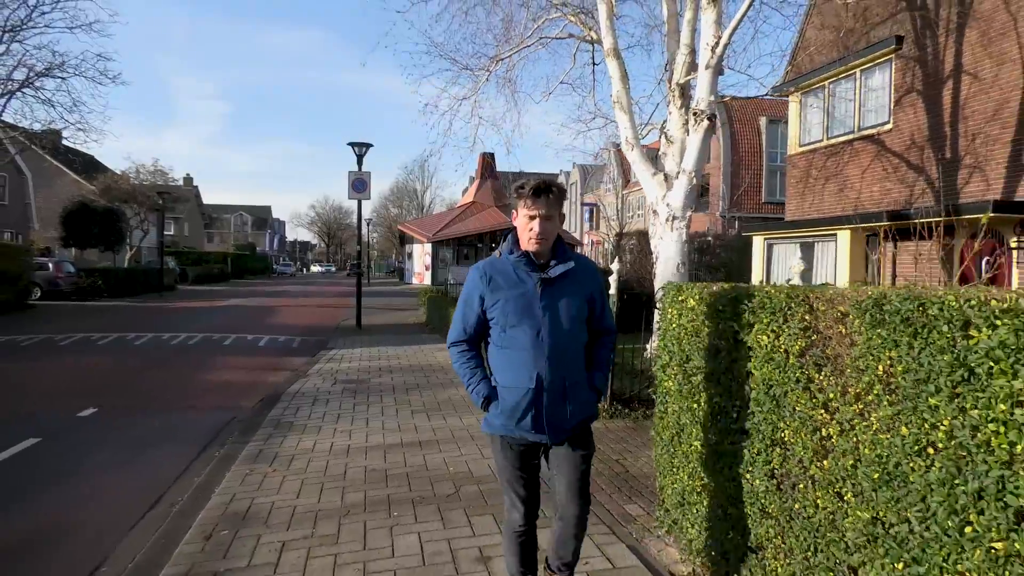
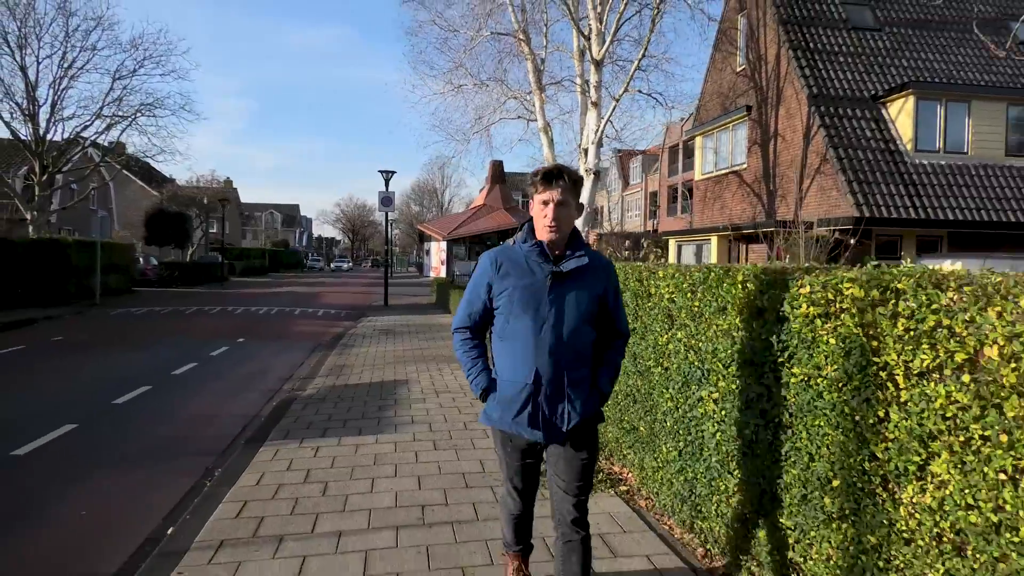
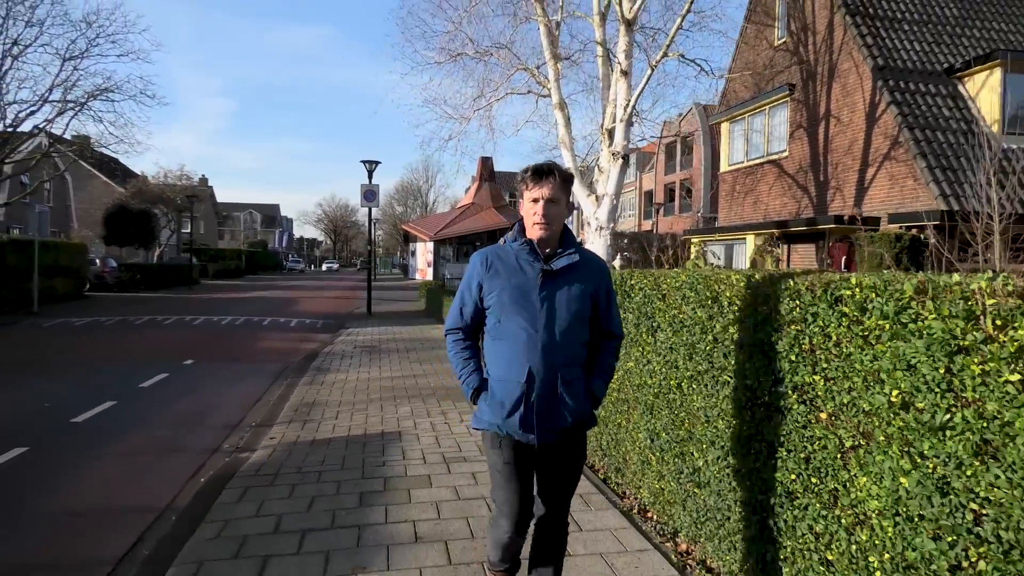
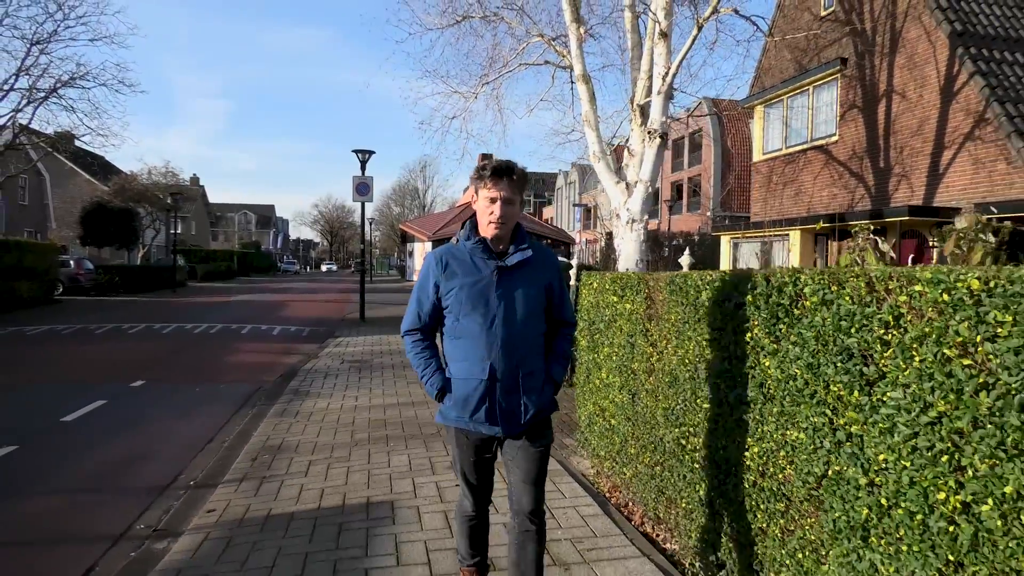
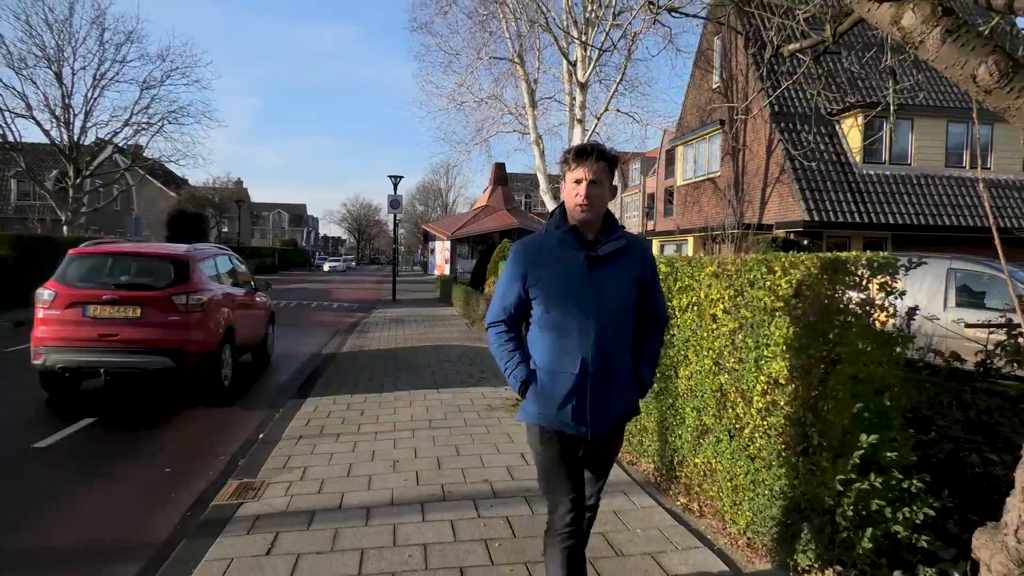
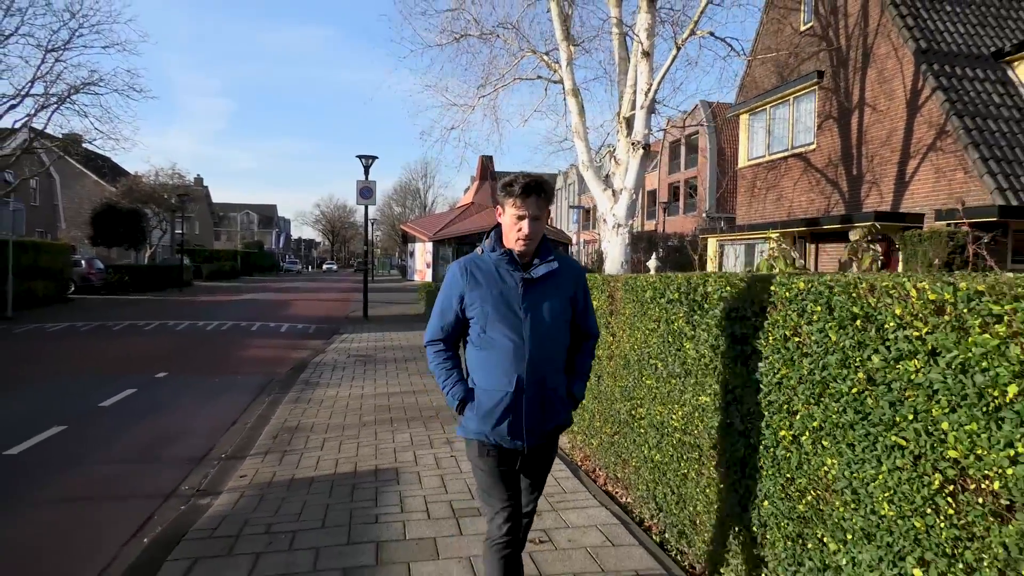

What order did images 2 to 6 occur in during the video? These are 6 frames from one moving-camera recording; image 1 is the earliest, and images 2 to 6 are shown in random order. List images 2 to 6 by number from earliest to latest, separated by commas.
4, 6, 3, 2, 5
